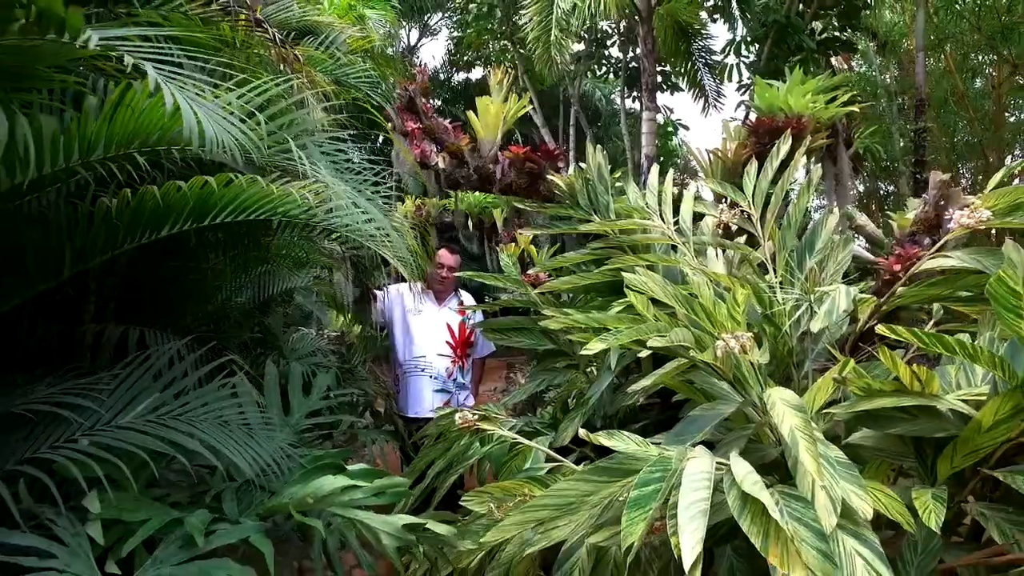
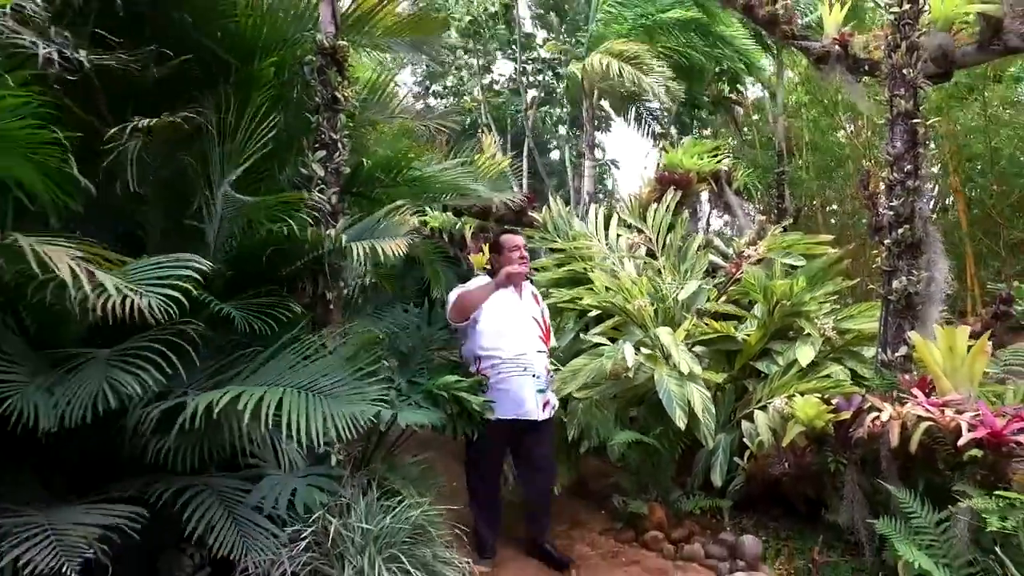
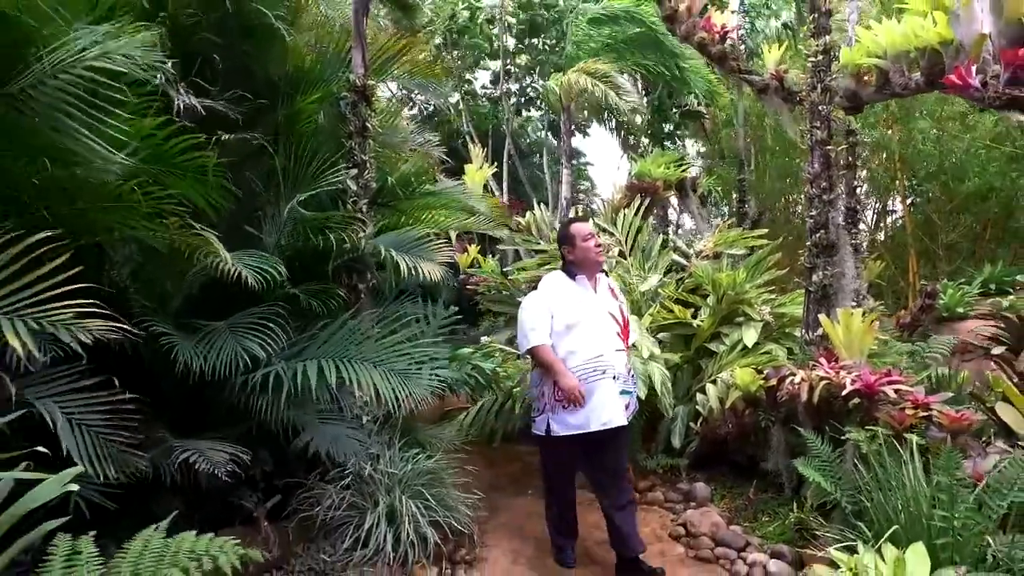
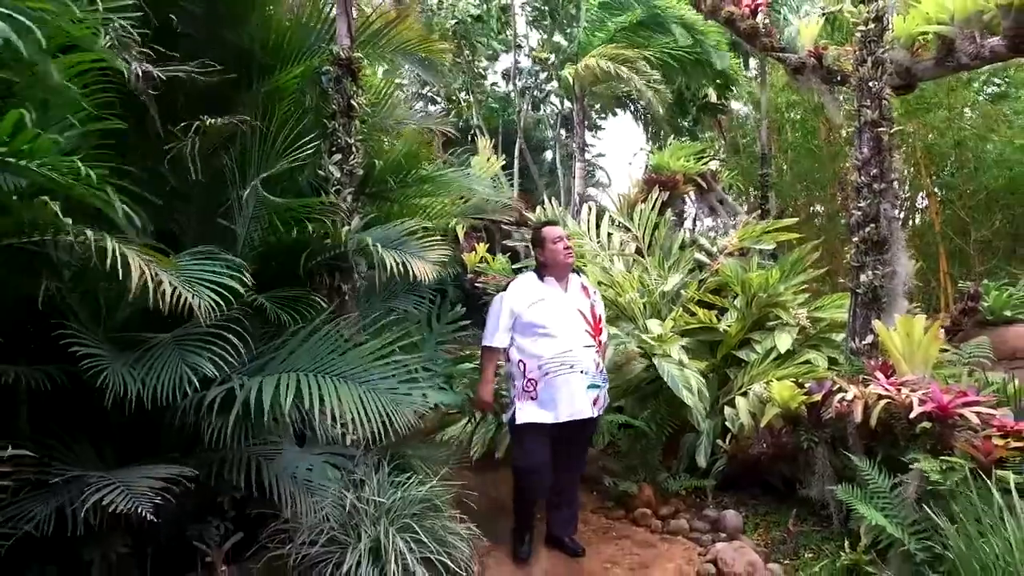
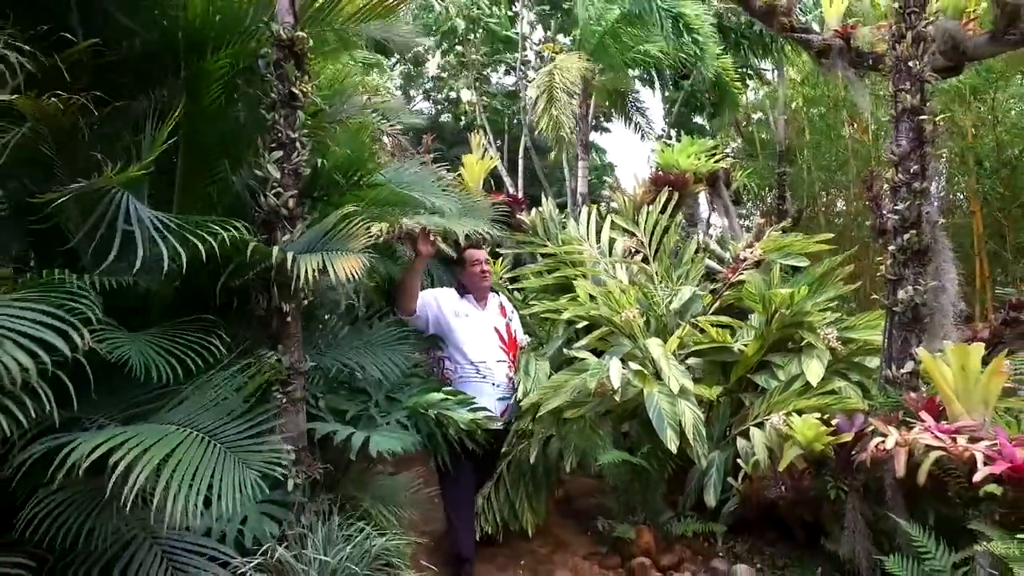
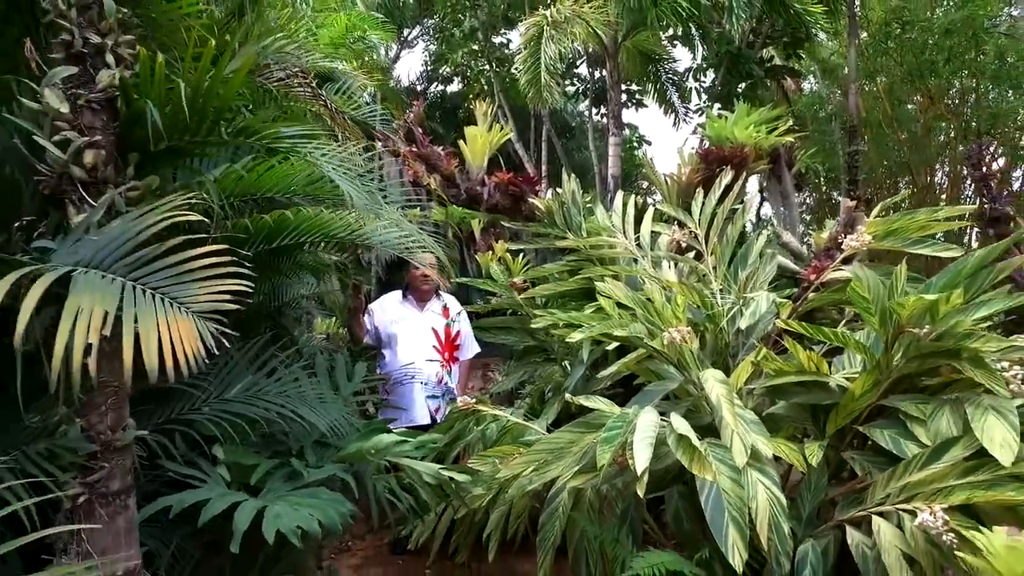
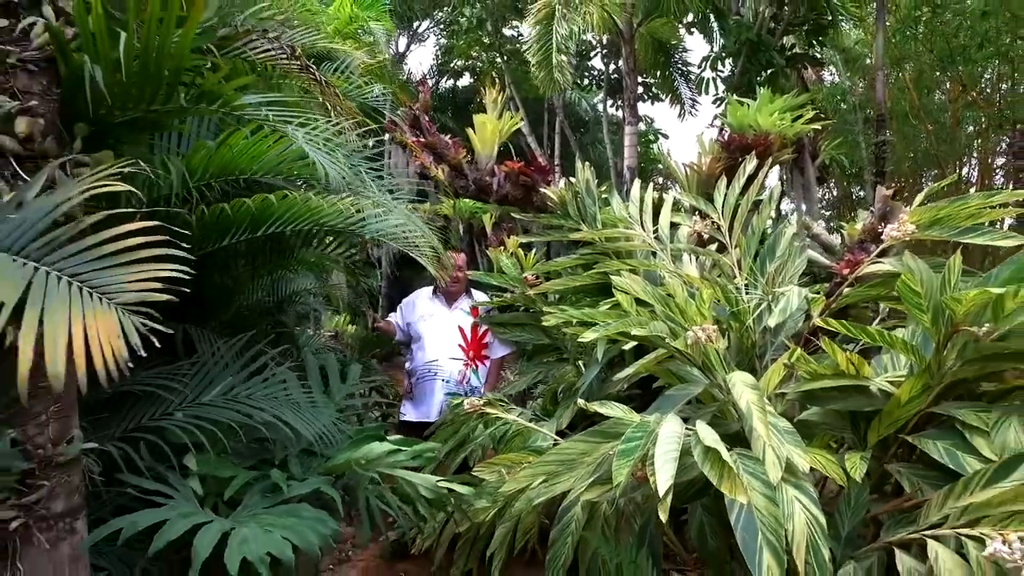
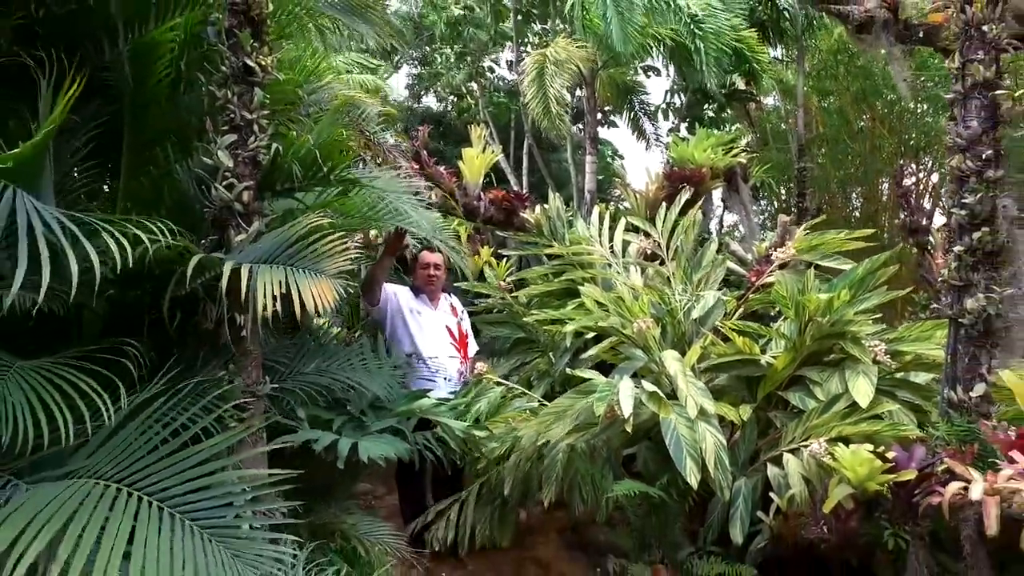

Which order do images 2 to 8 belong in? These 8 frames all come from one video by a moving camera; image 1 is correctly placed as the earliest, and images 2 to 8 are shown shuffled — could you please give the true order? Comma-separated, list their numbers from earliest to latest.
7, 6, 8, 5, 2, 4, 3
